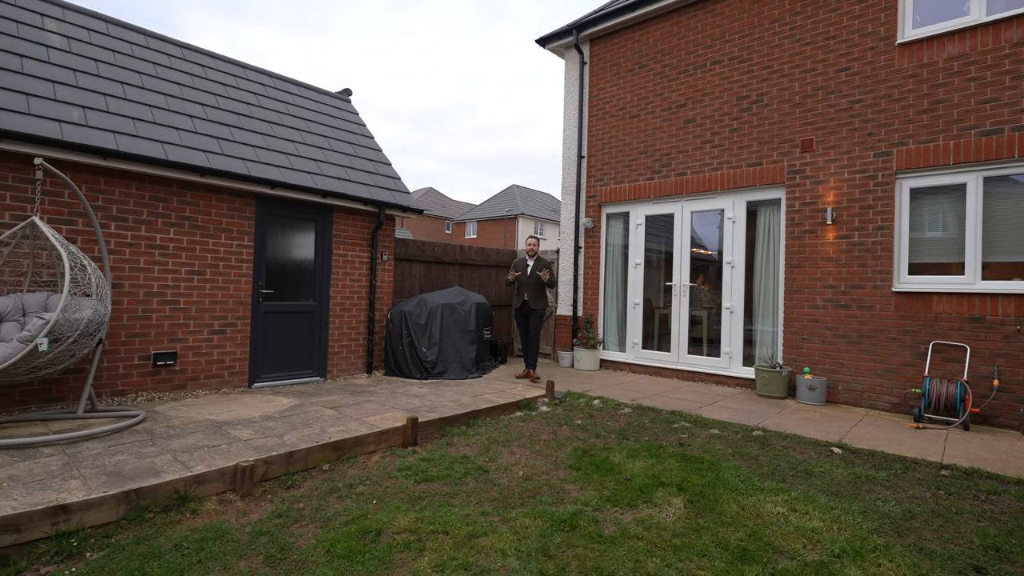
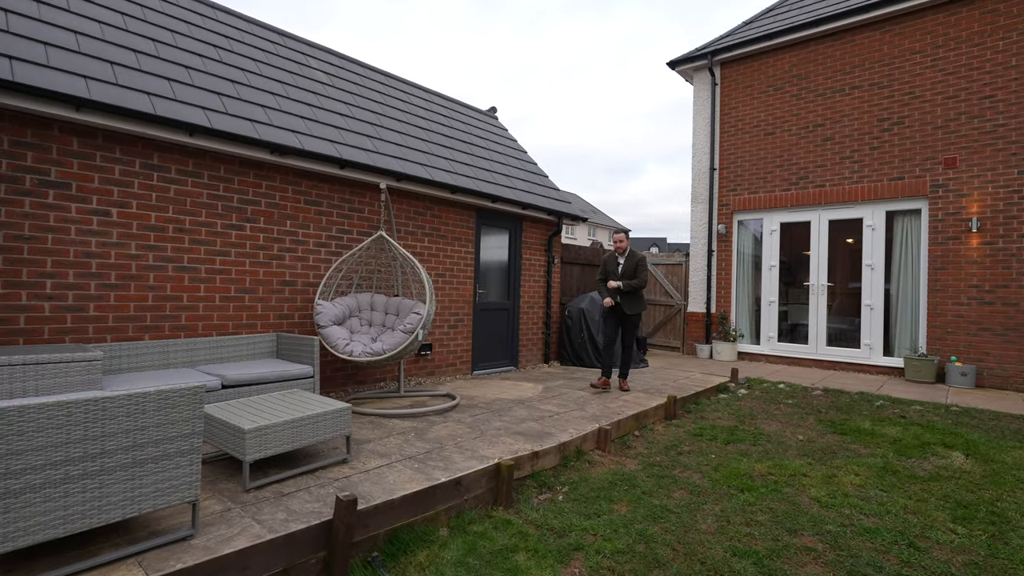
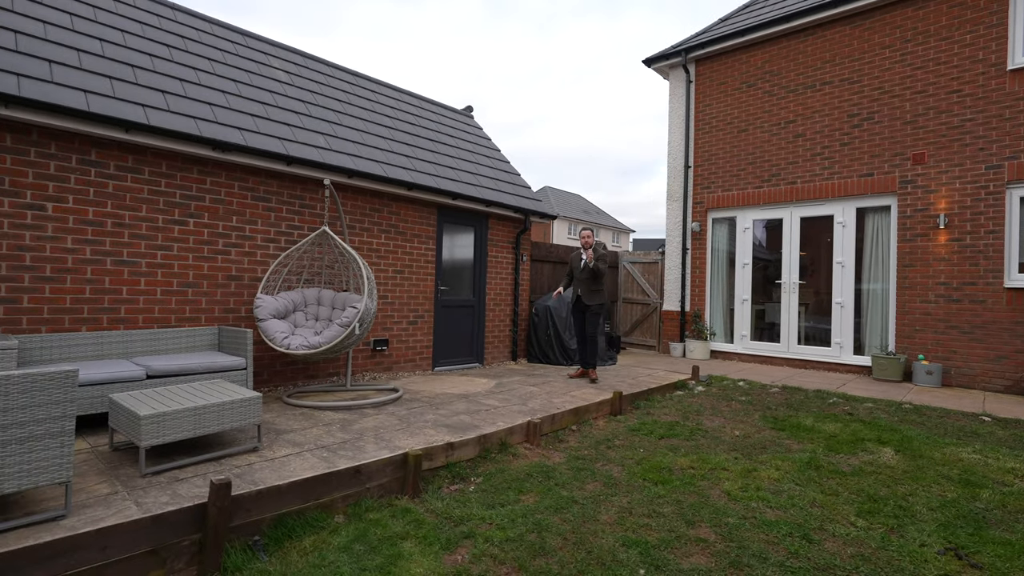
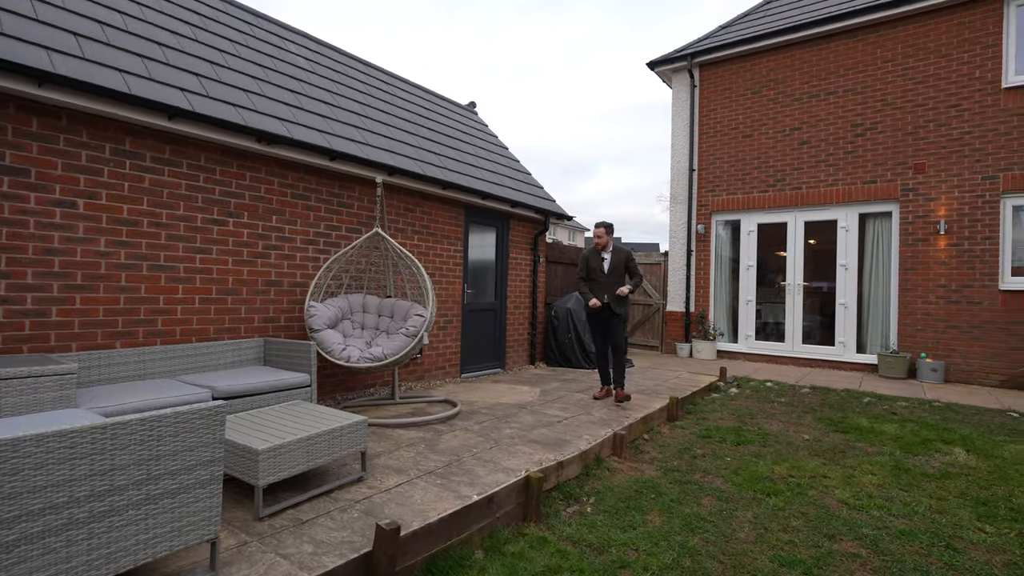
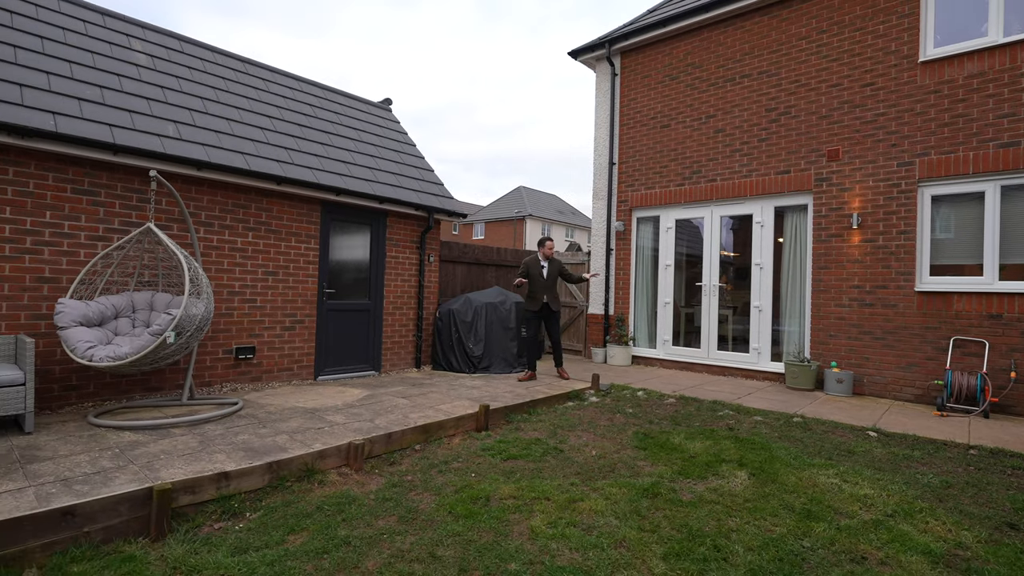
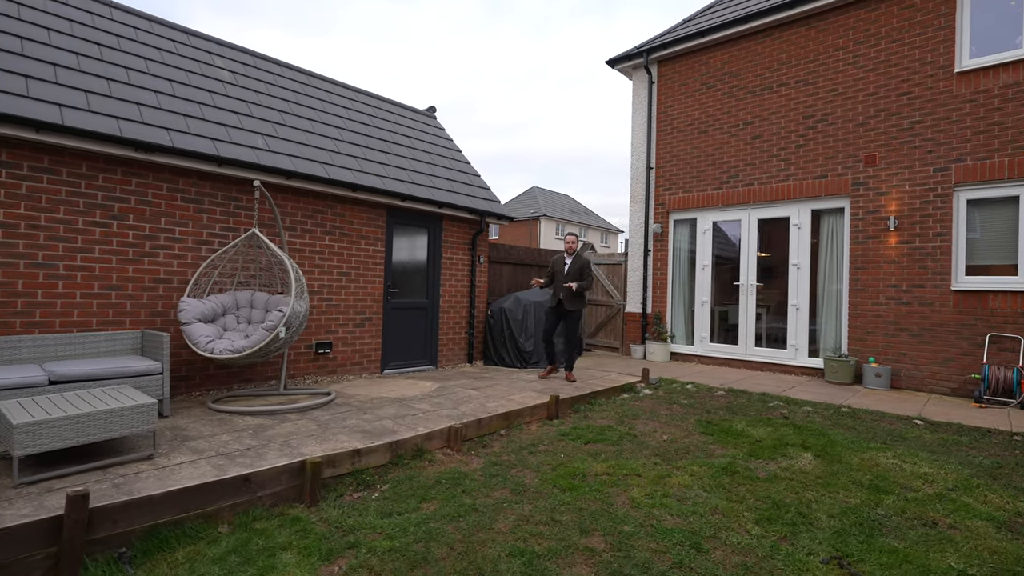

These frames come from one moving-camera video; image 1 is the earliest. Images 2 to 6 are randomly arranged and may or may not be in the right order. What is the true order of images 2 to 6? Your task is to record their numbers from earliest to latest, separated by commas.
5, 6, 3, 2, 4
